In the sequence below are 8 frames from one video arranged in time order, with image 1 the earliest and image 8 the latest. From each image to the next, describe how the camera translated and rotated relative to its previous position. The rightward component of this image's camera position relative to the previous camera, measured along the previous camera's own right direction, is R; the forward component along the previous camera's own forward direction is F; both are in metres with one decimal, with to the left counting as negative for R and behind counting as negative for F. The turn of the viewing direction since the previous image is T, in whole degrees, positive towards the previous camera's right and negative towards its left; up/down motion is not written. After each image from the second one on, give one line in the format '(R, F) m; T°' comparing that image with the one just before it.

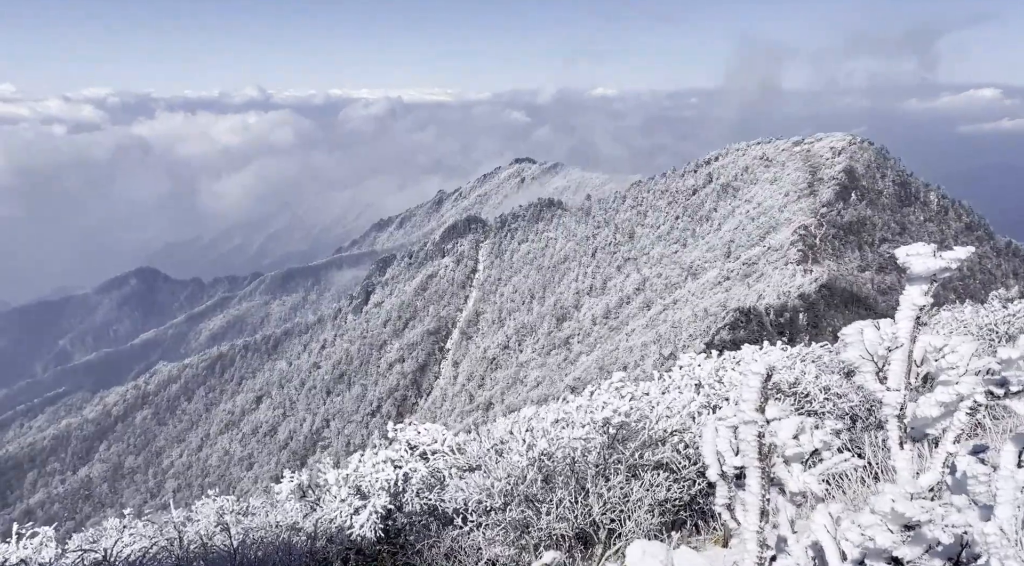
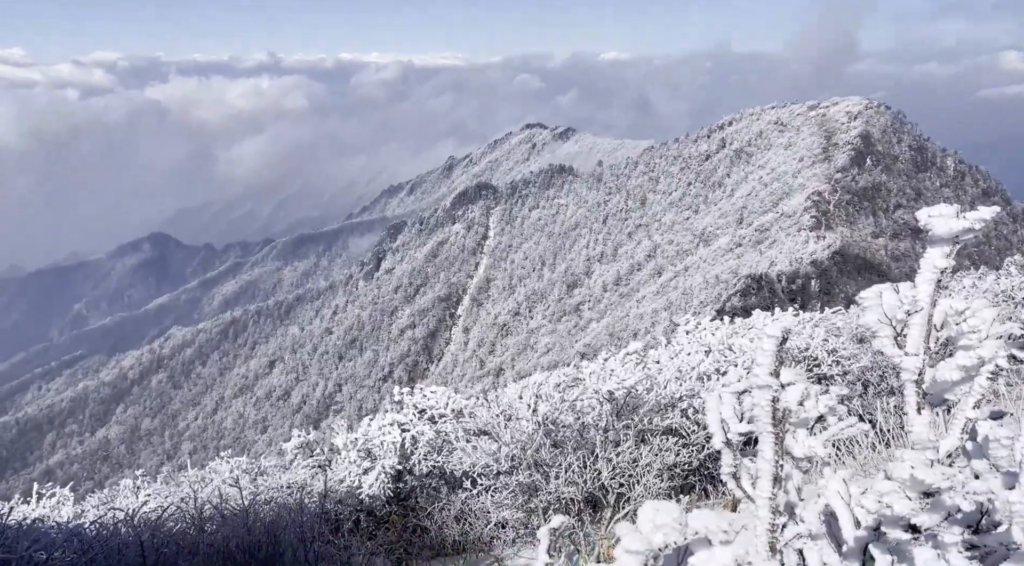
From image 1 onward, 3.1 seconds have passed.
(0.0, +0.1) m; -1°
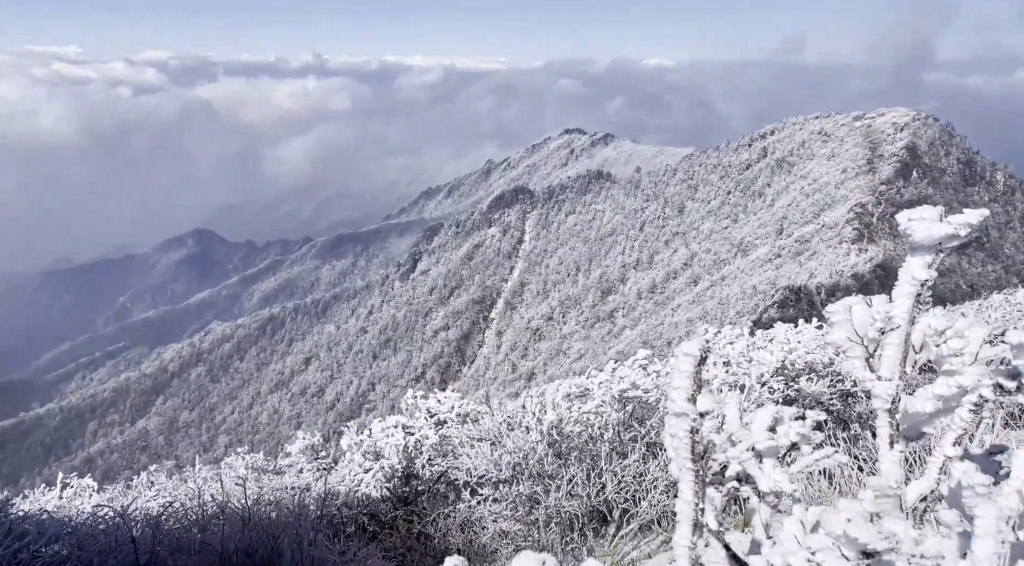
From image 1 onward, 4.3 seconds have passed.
(0.0, +0.7) m; -2°
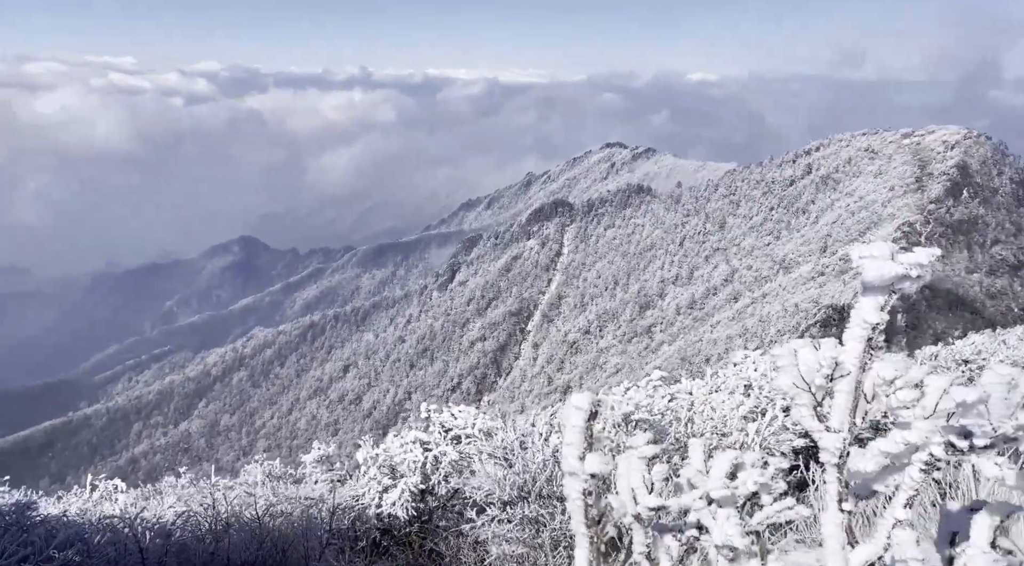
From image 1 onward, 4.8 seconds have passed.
(0.0, +0.5) m; -2°
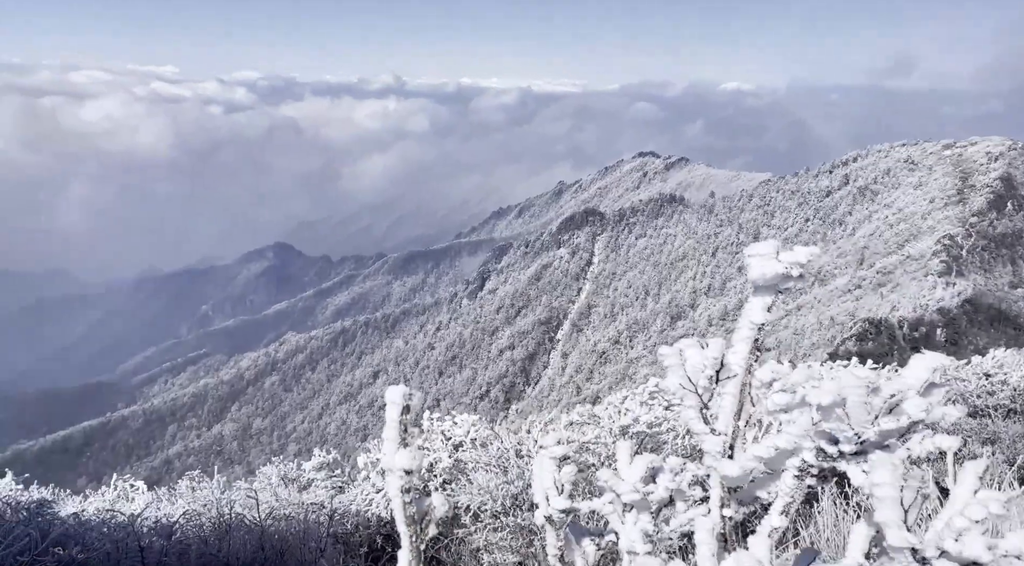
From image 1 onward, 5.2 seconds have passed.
(-0.1, +0.6) m; -2°
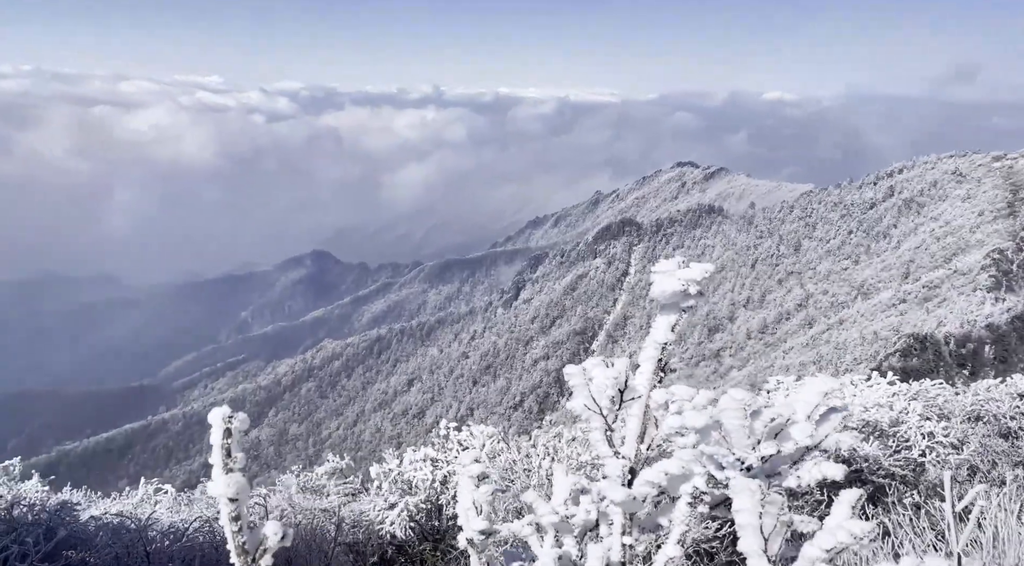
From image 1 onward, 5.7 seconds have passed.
(-0.2, +0.6) m; -2°
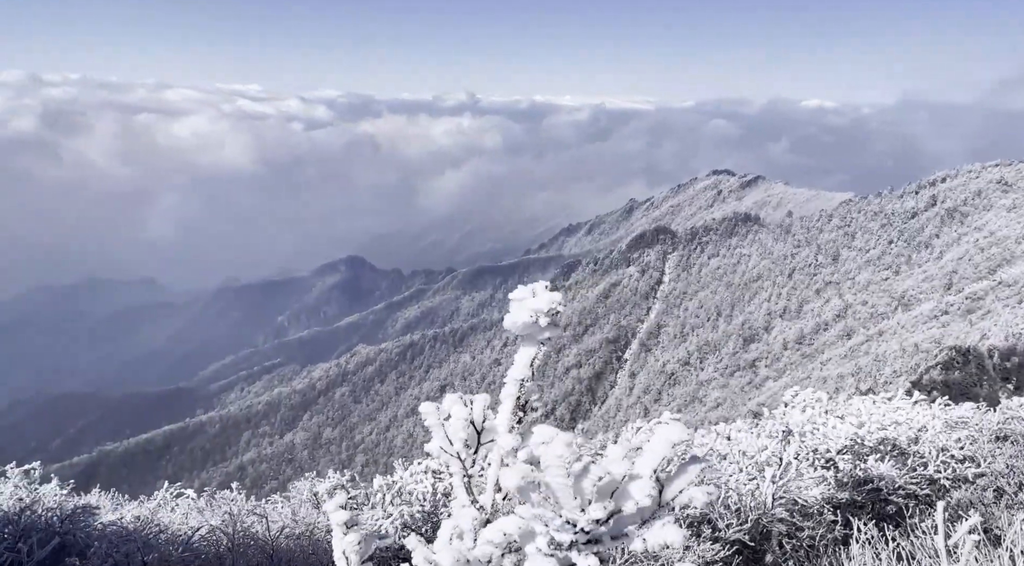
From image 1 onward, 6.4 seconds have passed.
(-0.1, +0.4) m; -2°
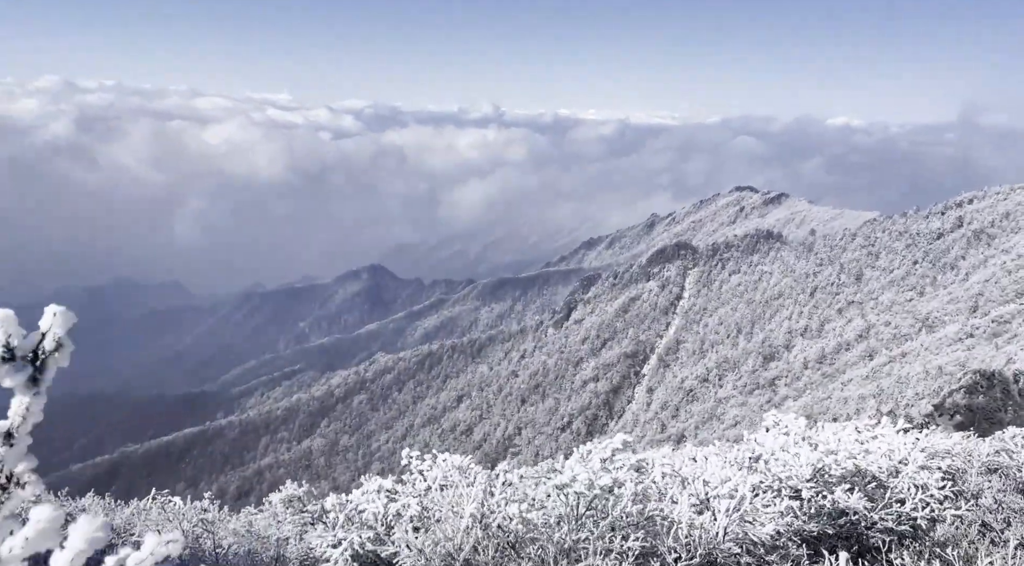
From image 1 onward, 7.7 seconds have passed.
(0.0, +0.4) m; -1°
